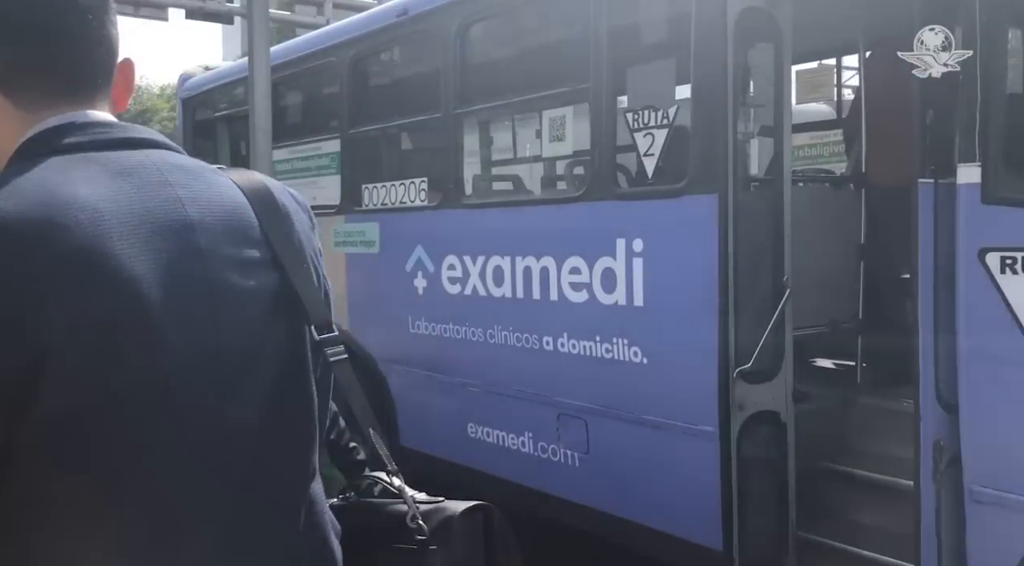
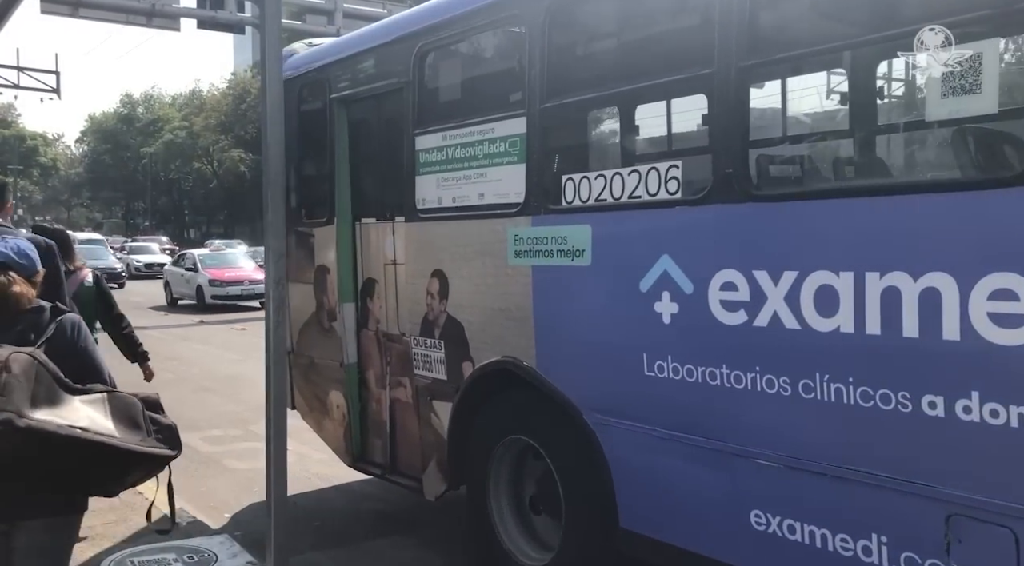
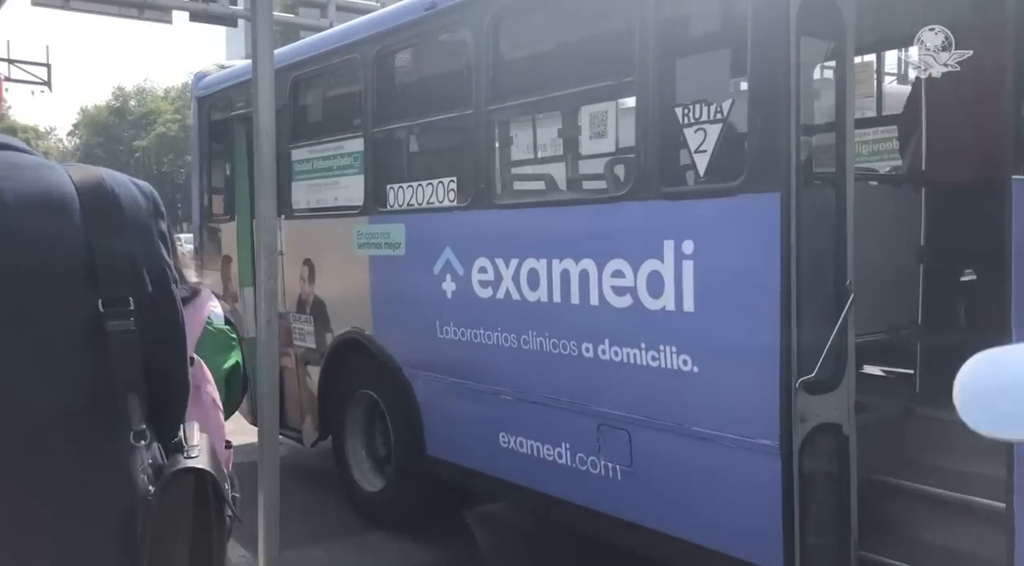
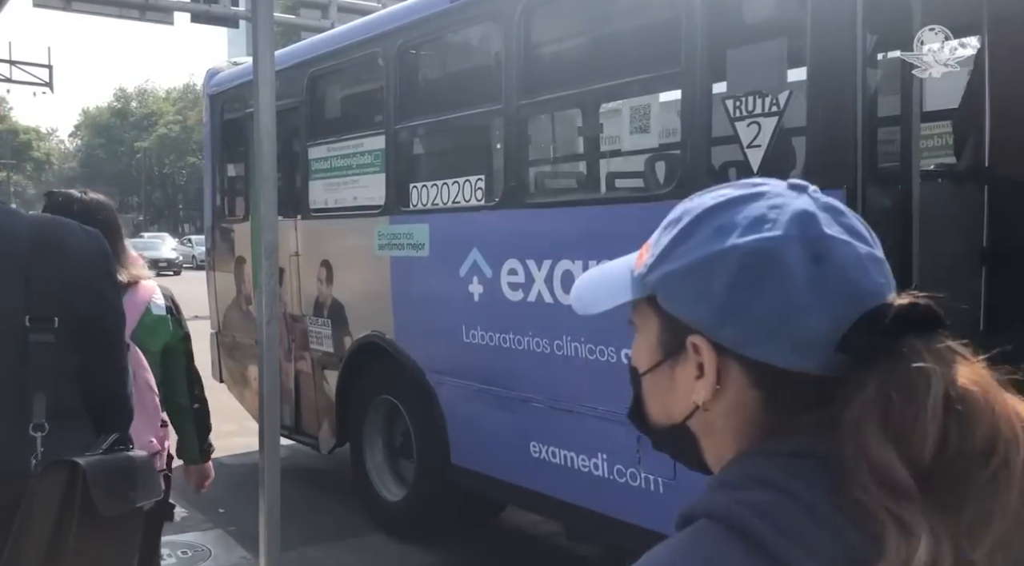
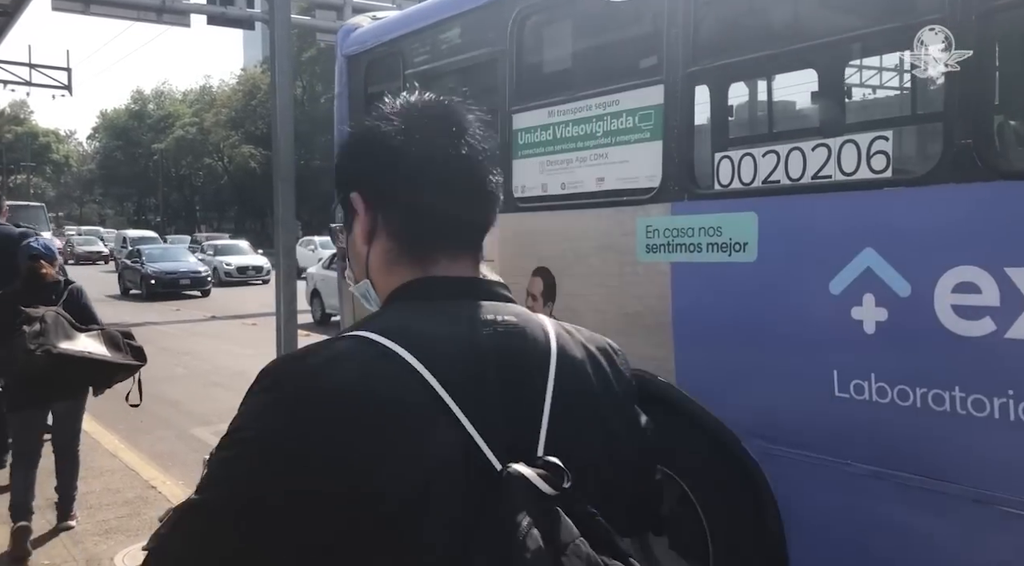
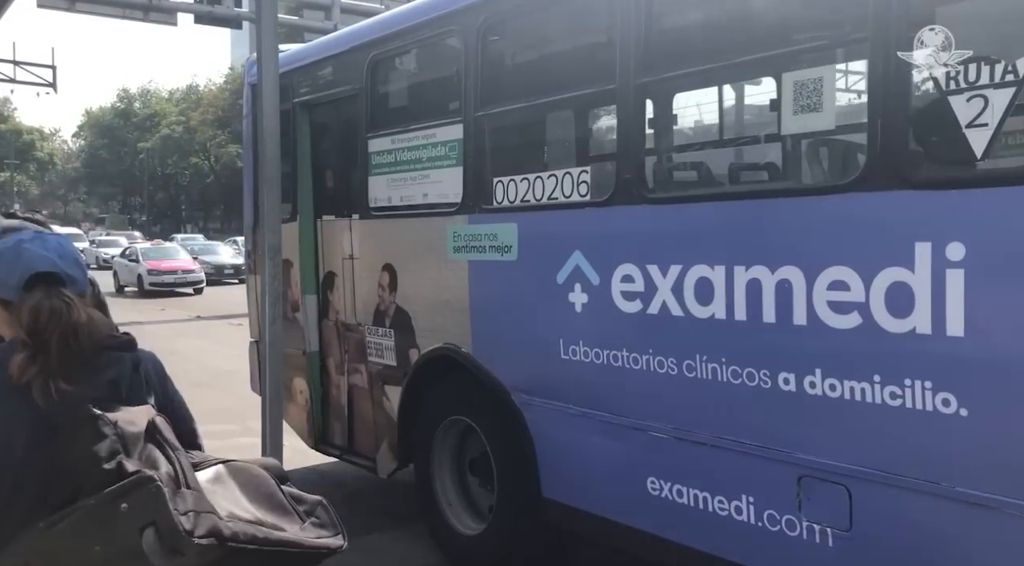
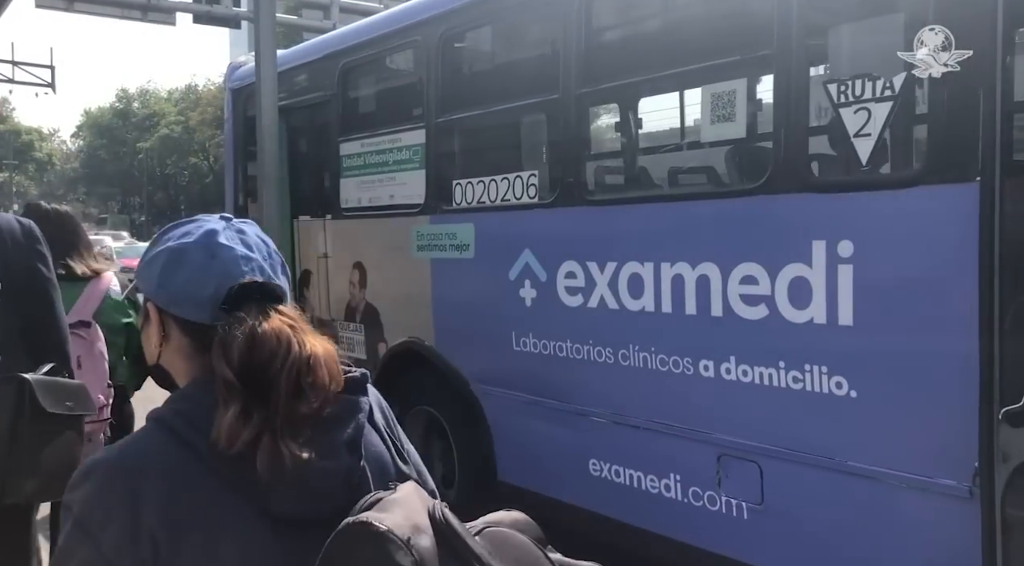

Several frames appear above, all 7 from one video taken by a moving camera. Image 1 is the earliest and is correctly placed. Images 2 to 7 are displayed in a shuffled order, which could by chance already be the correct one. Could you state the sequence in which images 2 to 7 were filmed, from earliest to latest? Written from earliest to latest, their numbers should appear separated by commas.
3, 4, 7, 6, 2, 5
